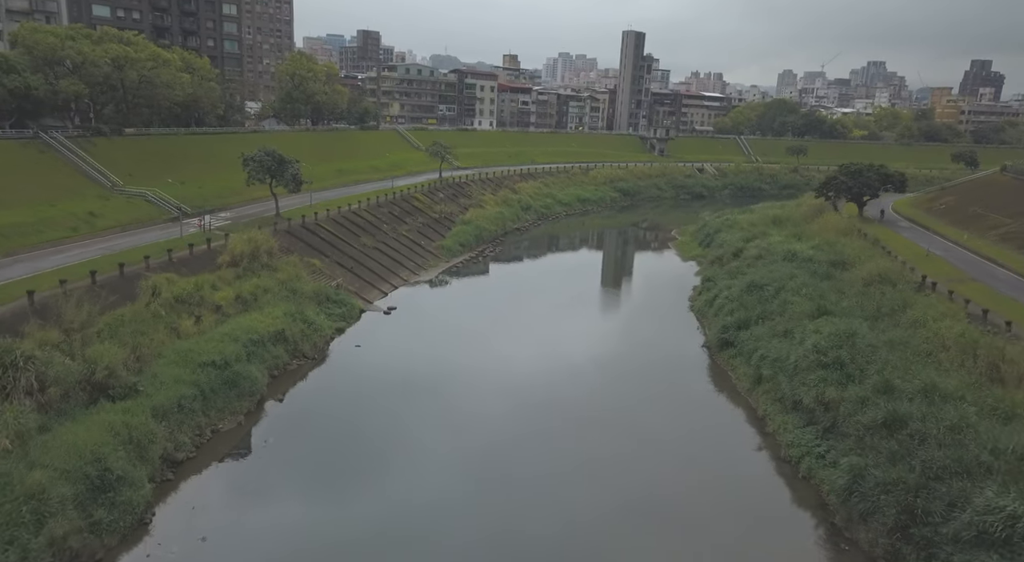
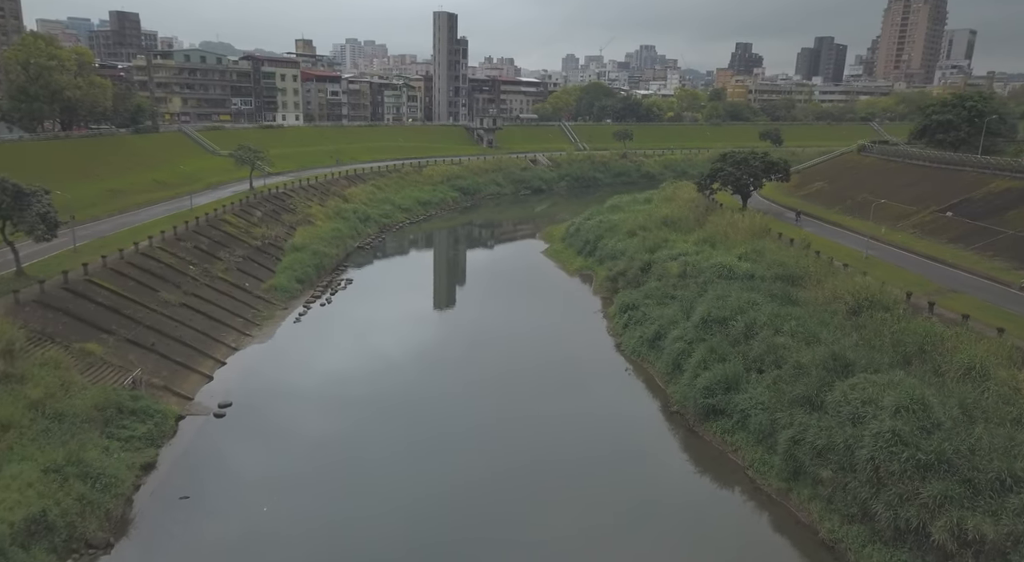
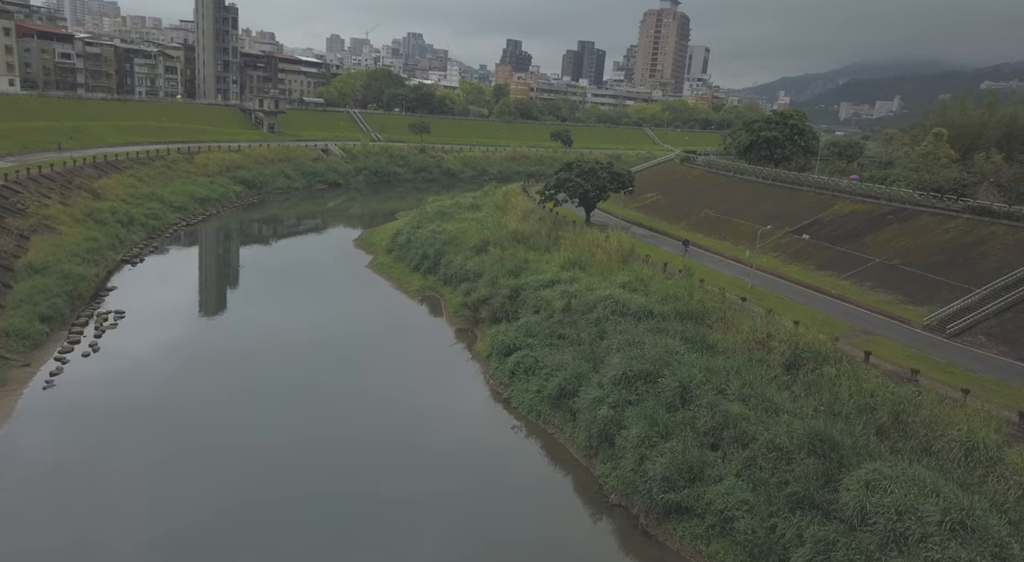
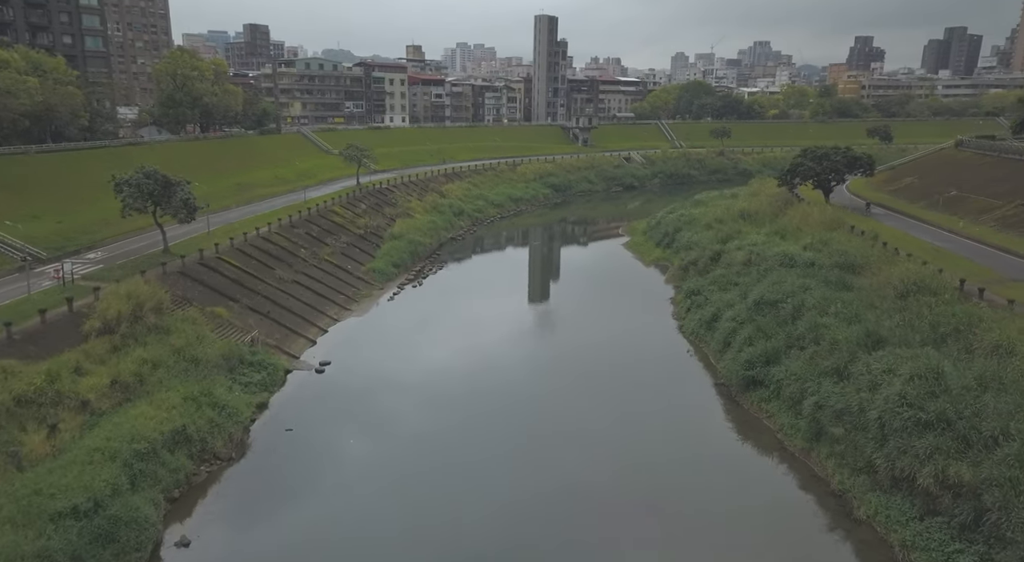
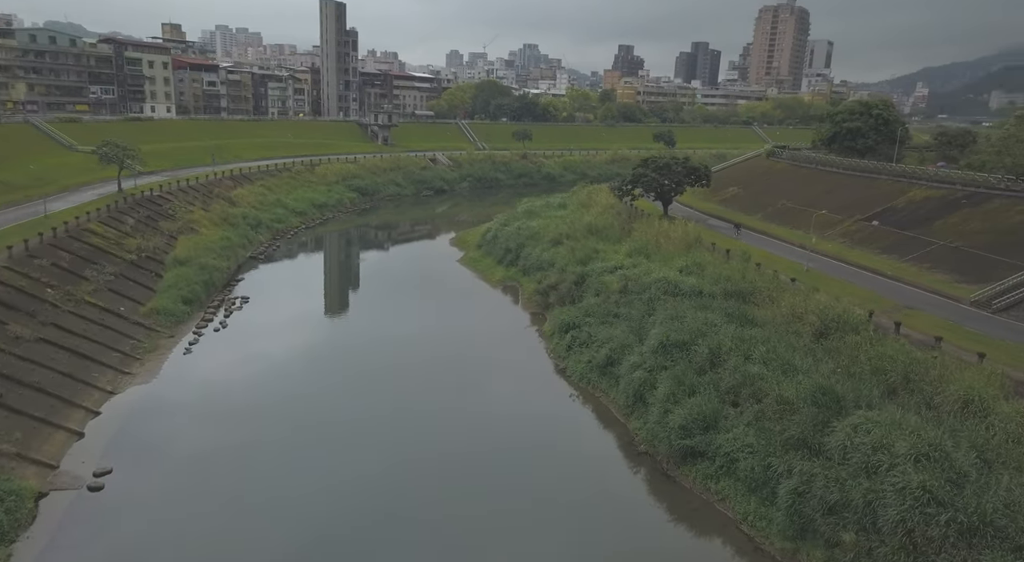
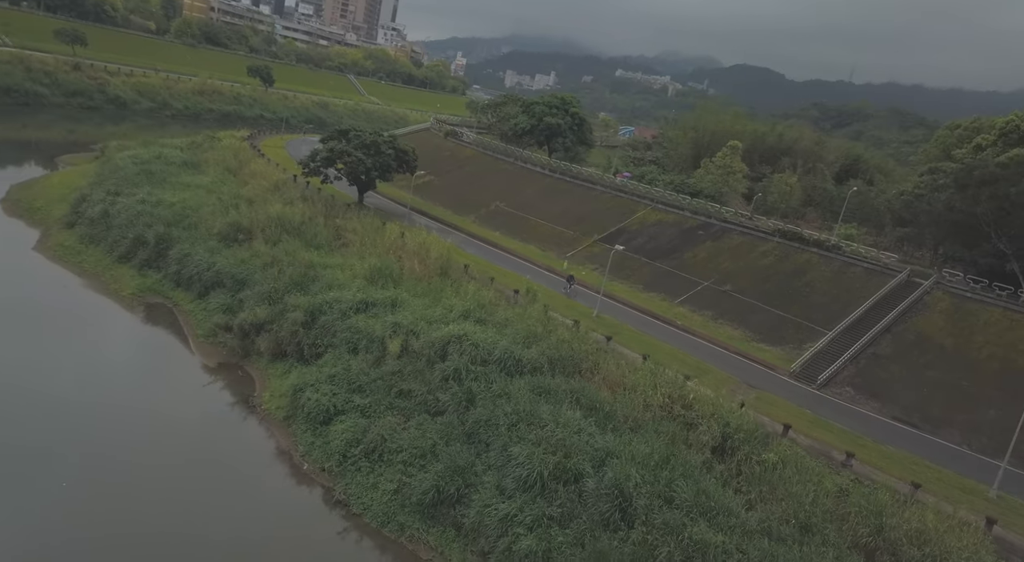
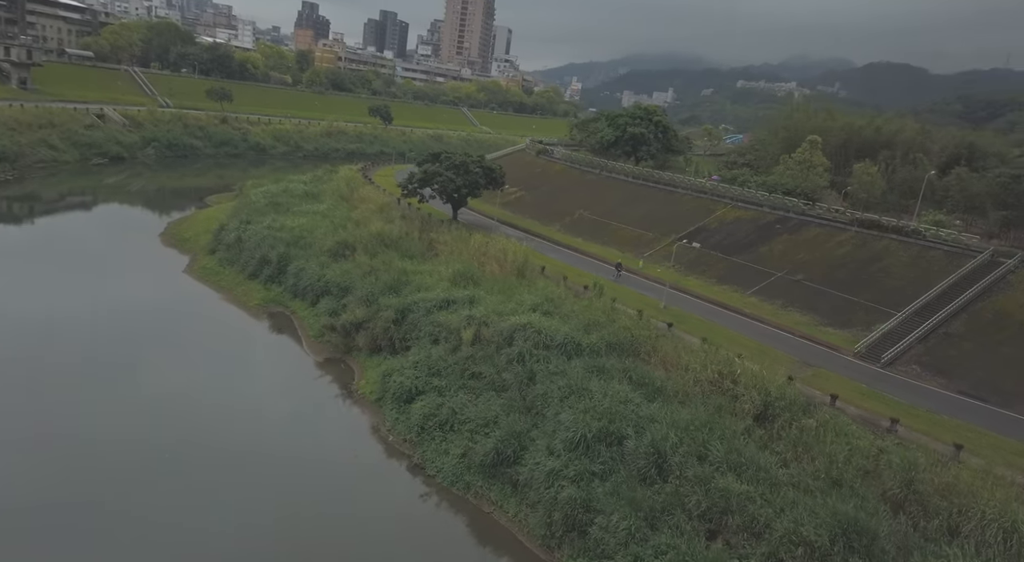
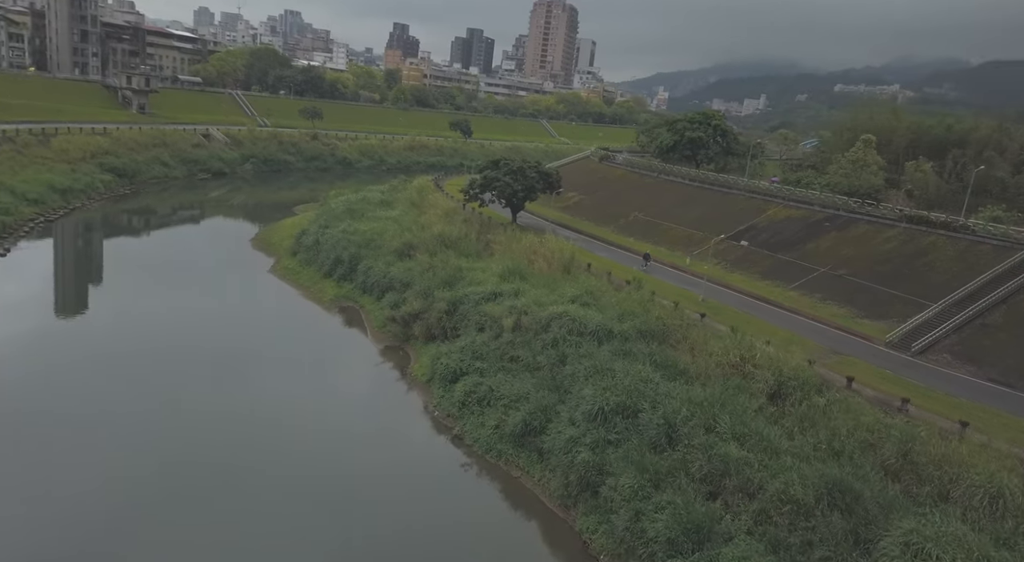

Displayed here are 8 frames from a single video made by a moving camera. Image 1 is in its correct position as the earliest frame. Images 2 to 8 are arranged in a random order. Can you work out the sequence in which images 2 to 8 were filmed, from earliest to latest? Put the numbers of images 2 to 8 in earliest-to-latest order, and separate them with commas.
4, 2, 5, 3, 8, 7, 6
